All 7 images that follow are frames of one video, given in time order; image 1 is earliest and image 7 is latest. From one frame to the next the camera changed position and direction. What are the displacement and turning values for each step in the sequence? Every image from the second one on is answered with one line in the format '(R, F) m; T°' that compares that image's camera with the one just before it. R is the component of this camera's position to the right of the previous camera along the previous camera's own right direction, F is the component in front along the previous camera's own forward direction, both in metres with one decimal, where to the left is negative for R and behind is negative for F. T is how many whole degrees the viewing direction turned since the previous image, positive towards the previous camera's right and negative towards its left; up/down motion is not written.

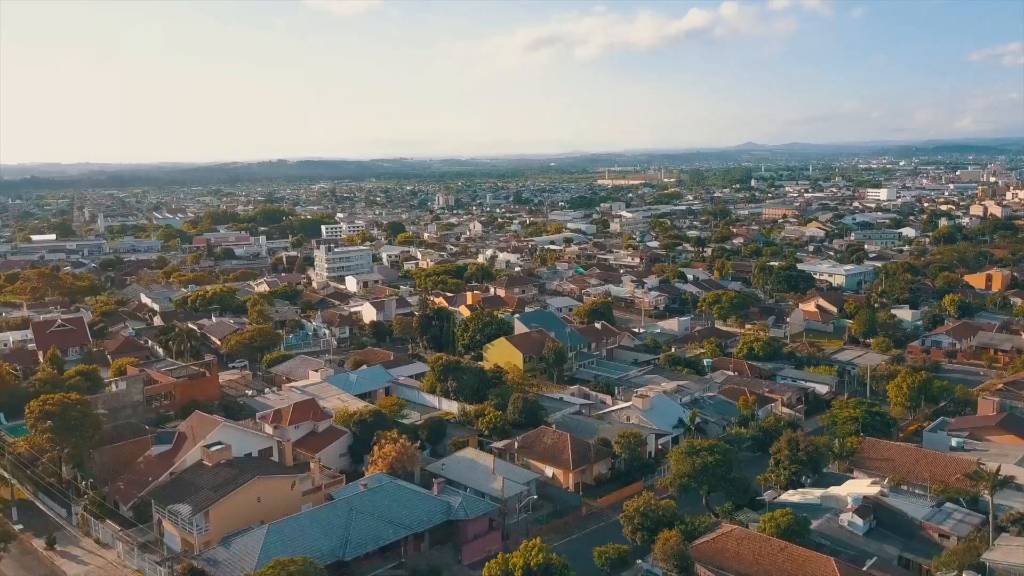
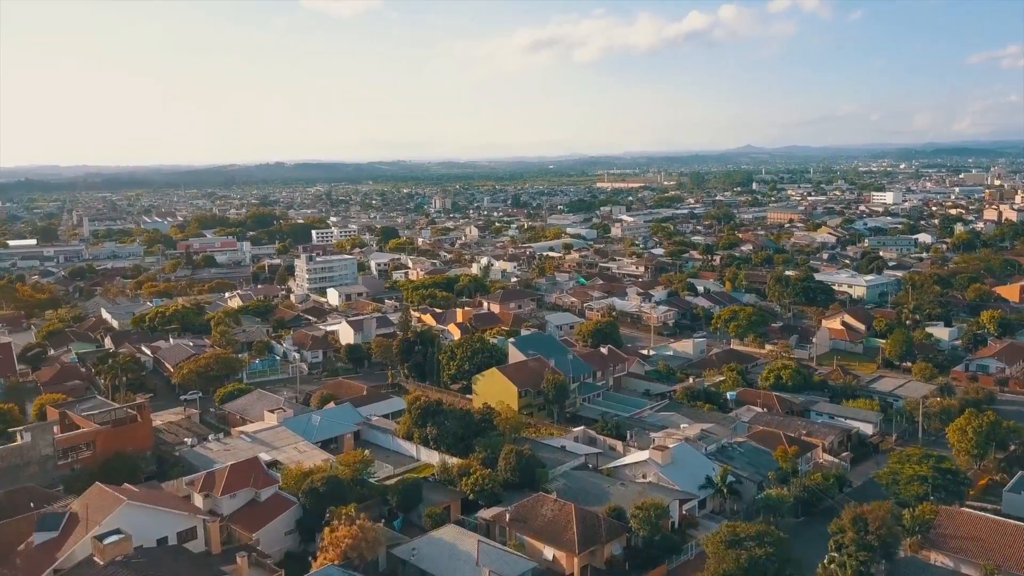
(+0.1, +1.9) m; 0°
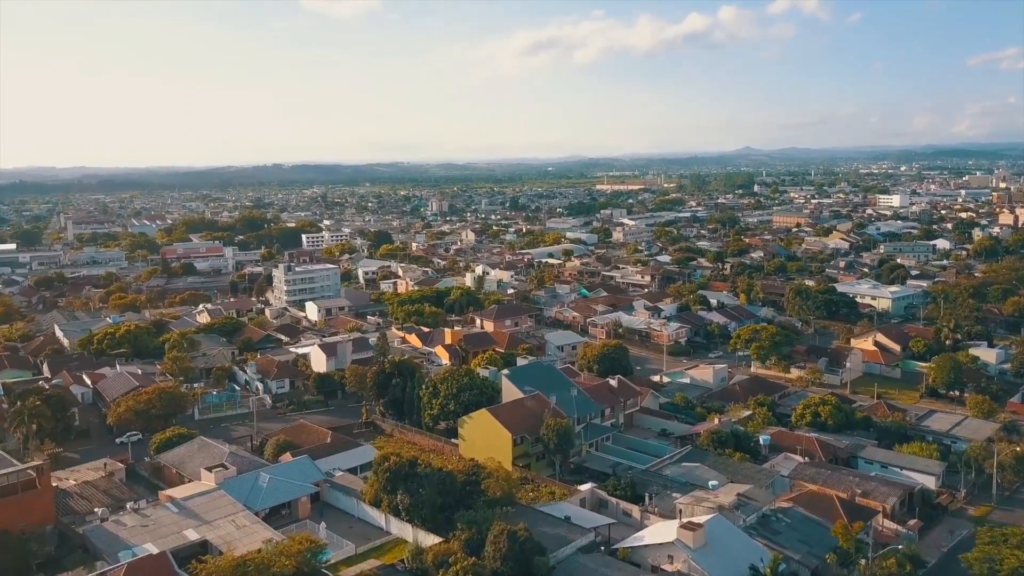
(+0.1, +1.9) m; 0°
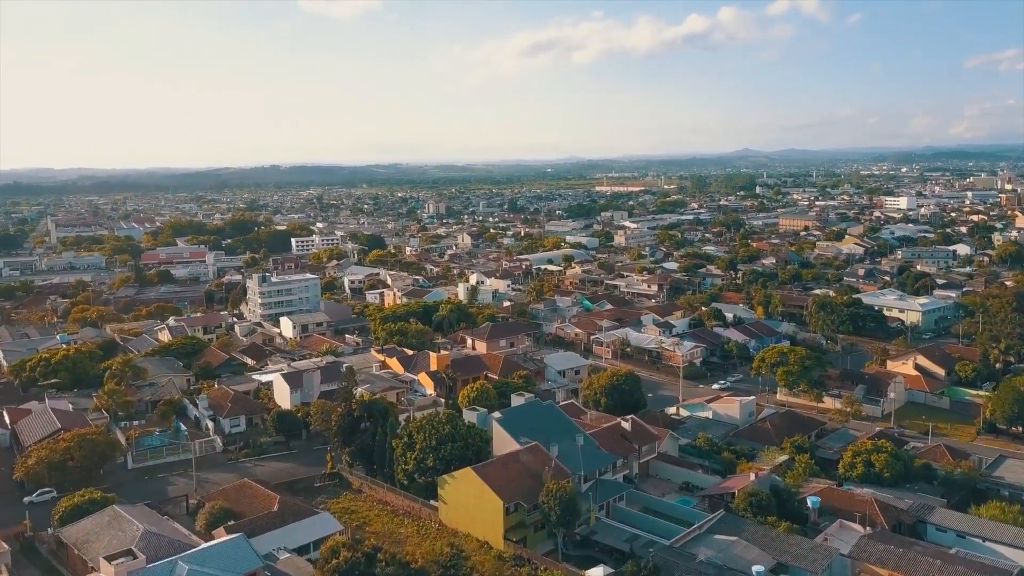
(+0.1, +1.9) m; 0°
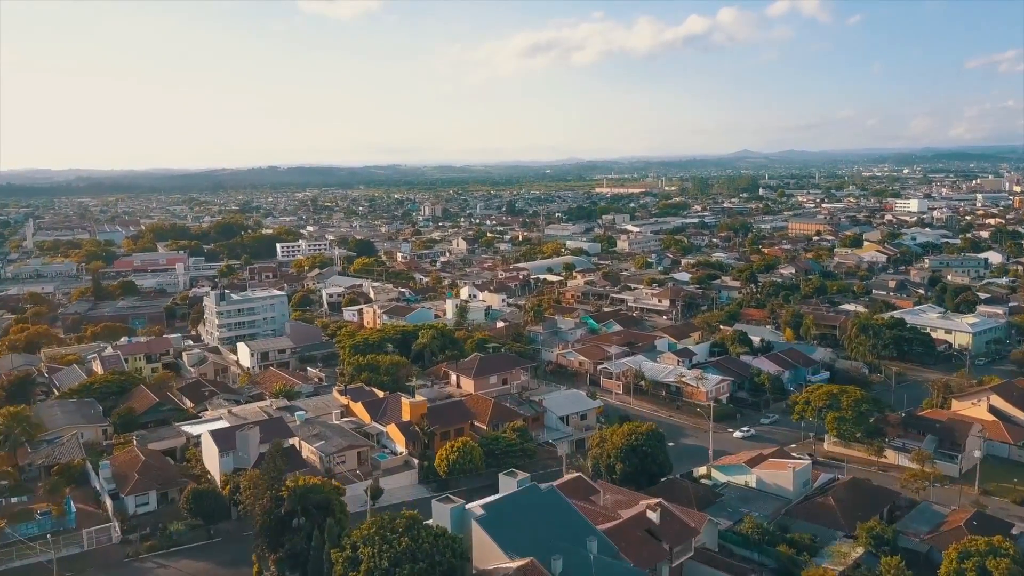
(+0.1, +2.6) m; 0°
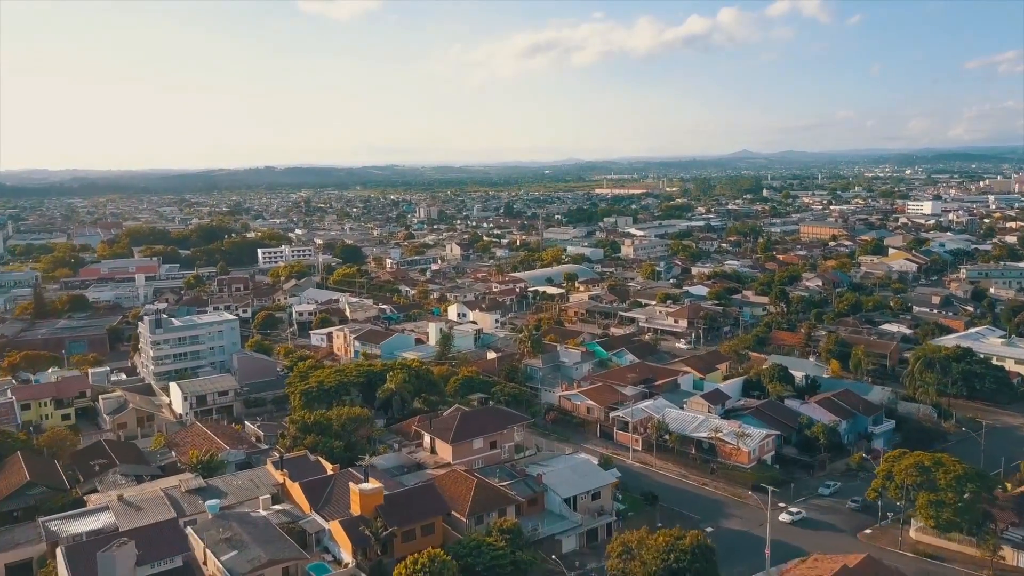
(+0.1, +2.9) m; 0°
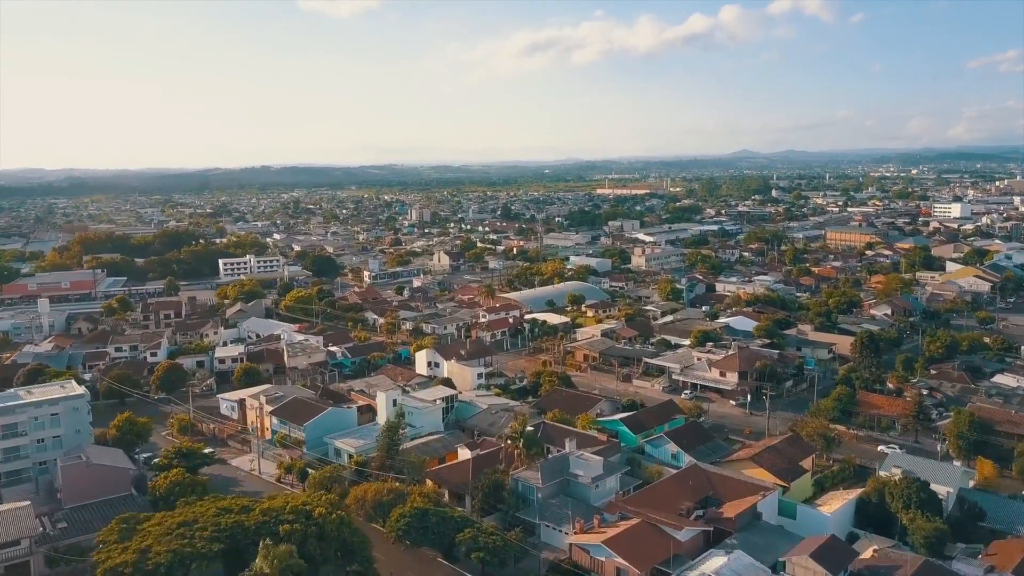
(+0.2, +5.3) m; 0°
